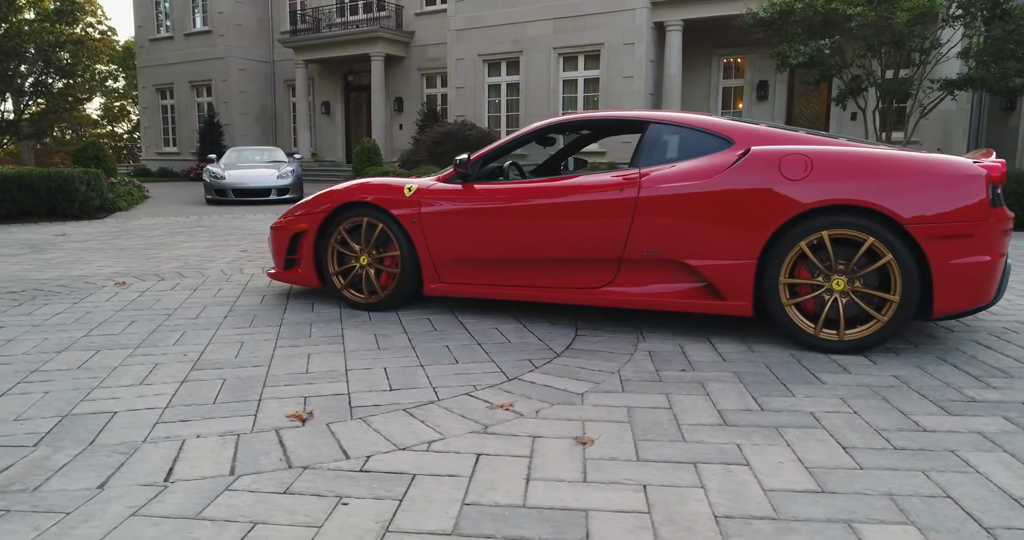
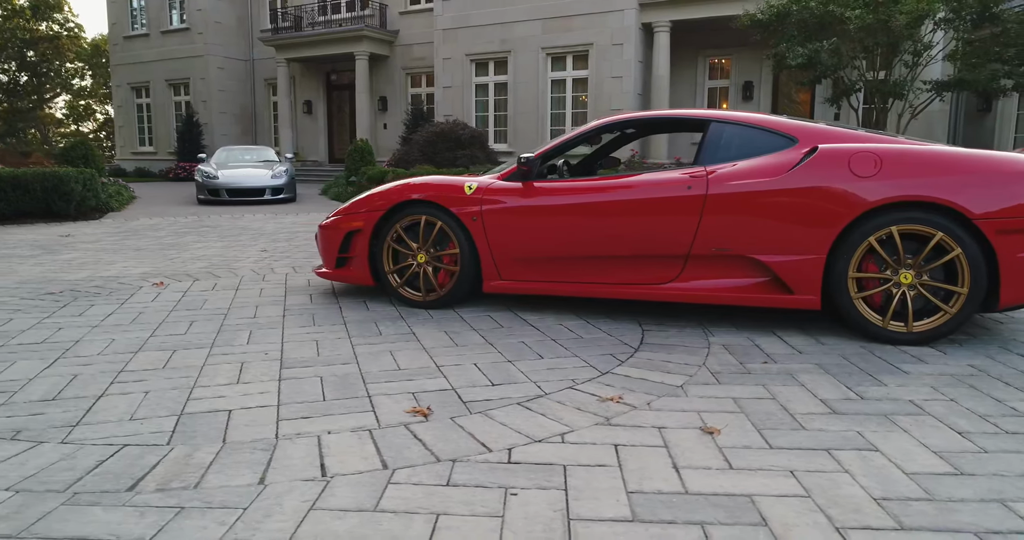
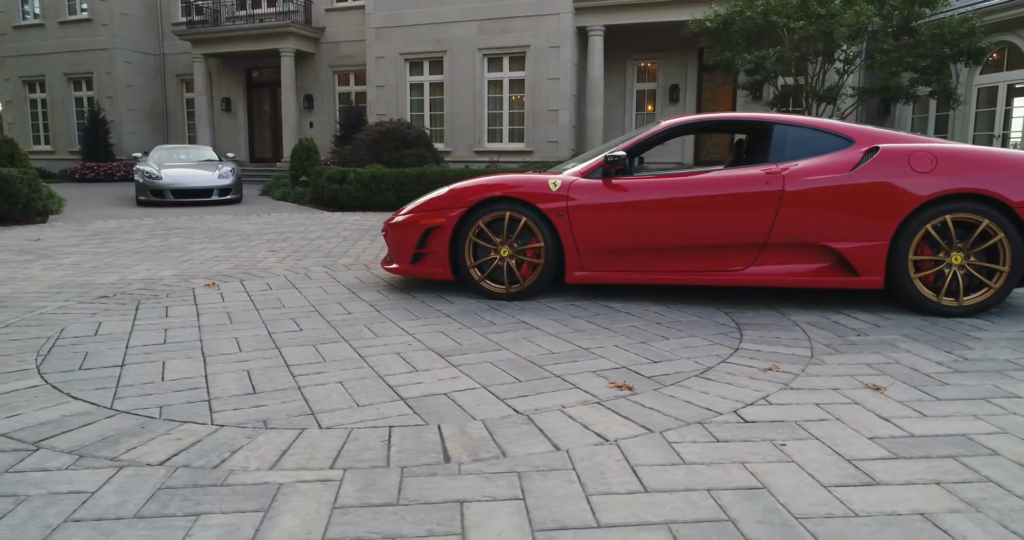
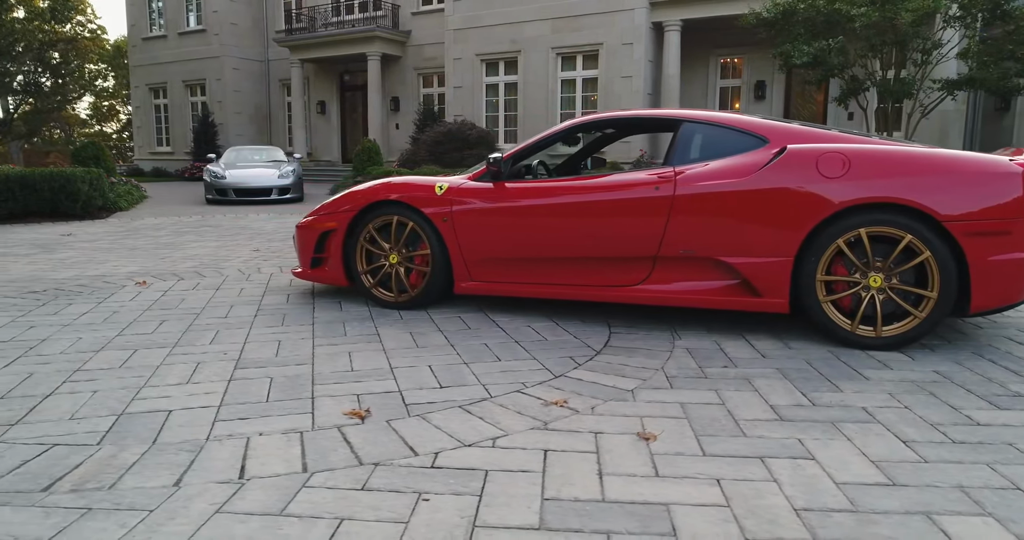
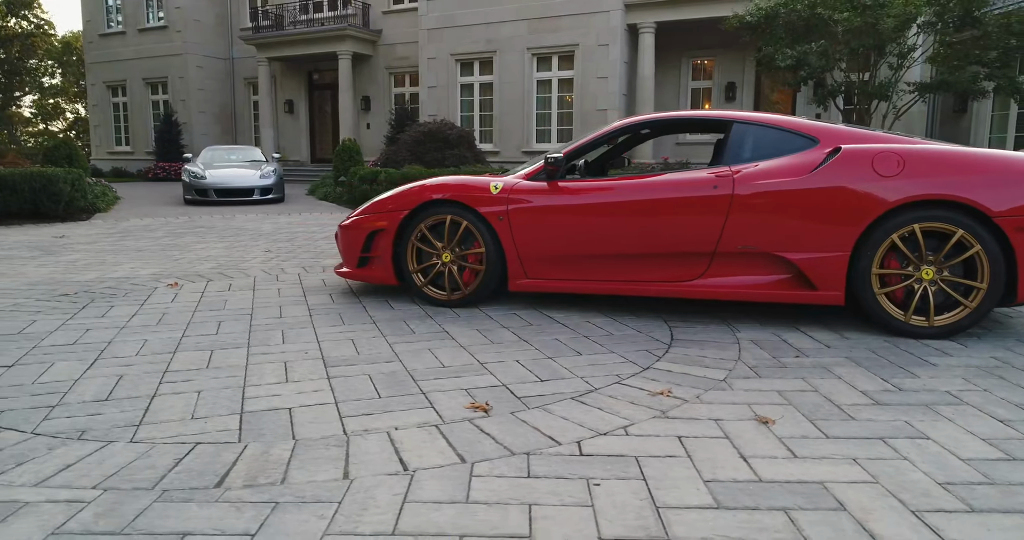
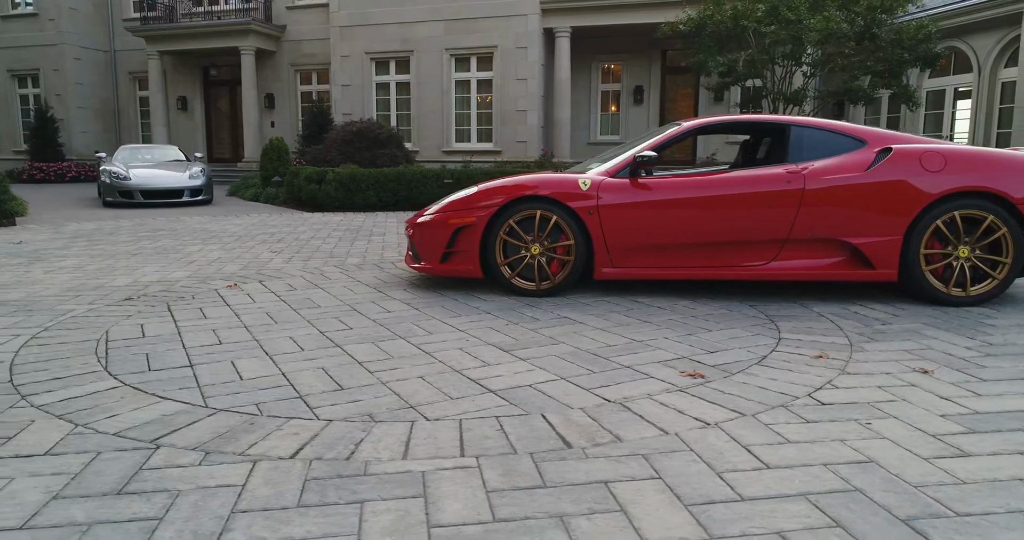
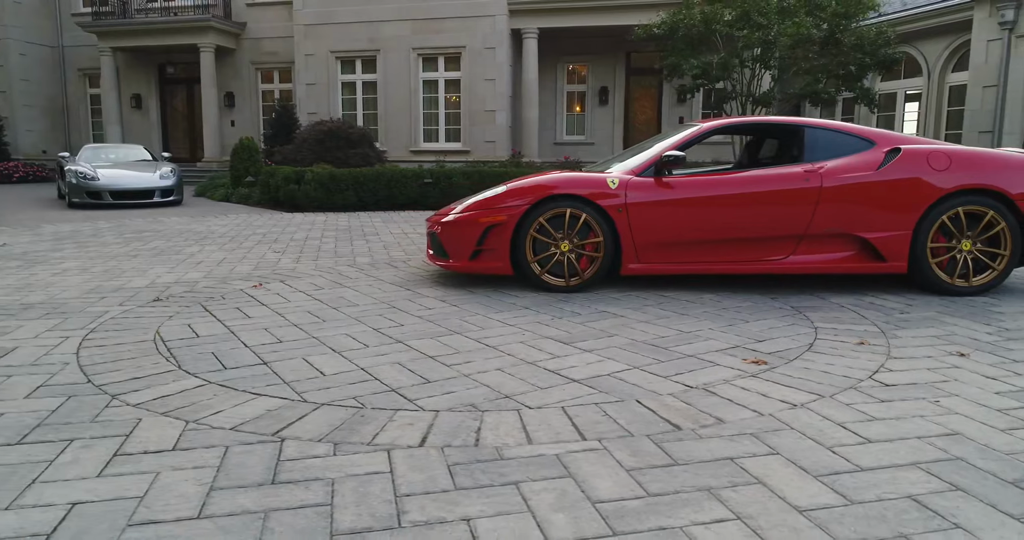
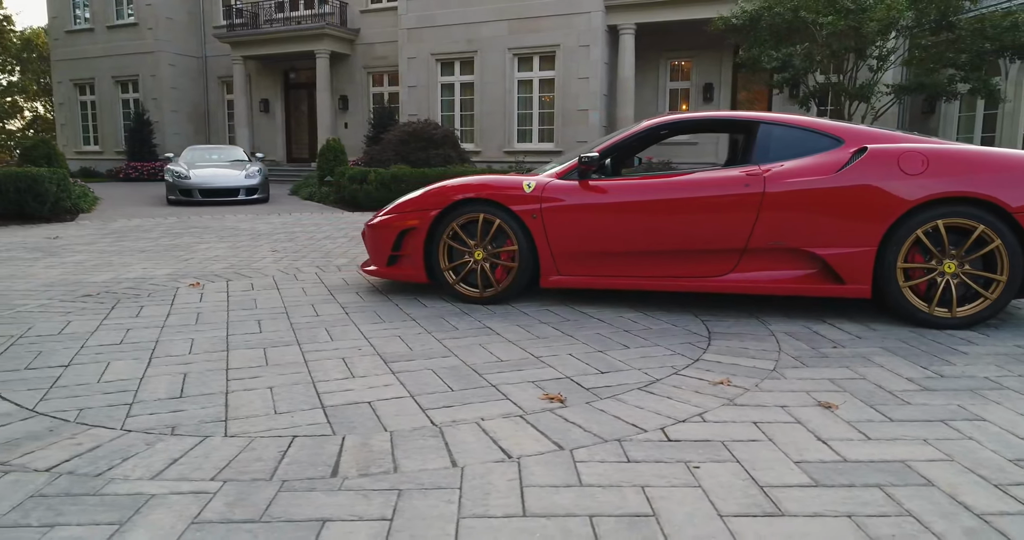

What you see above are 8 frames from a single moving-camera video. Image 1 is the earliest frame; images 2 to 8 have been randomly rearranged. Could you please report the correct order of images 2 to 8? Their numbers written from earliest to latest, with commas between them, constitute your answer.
4, 2, 5, 8, 3, 6, 7
